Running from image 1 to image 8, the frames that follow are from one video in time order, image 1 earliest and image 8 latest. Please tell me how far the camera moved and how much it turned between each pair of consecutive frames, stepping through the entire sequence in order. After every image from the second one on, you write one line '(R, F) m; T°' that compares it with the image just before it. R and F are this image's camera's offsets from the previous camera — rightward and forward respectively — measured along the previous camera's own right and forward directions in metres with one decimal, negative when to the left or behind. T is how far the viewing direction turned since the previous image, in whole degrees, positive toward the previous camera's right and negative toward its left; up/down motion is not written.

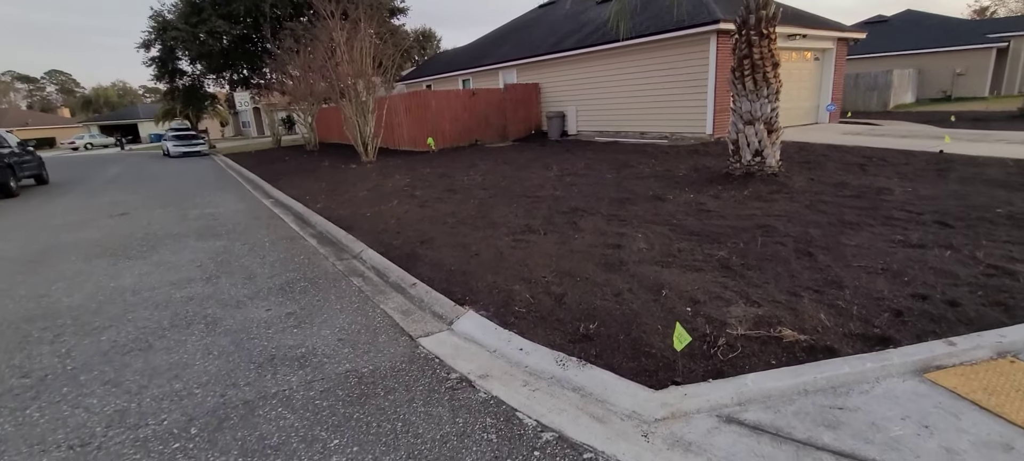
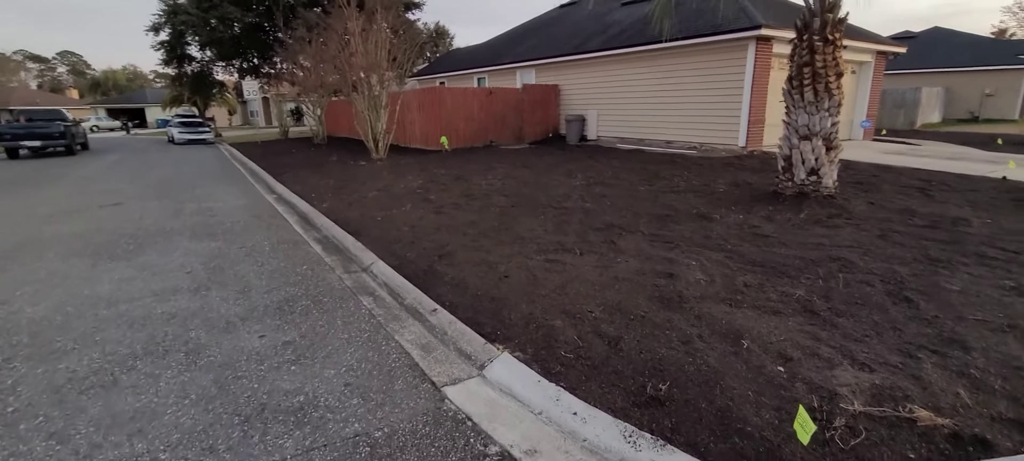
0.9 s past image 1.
(-0.3, +0.6) m; 0°
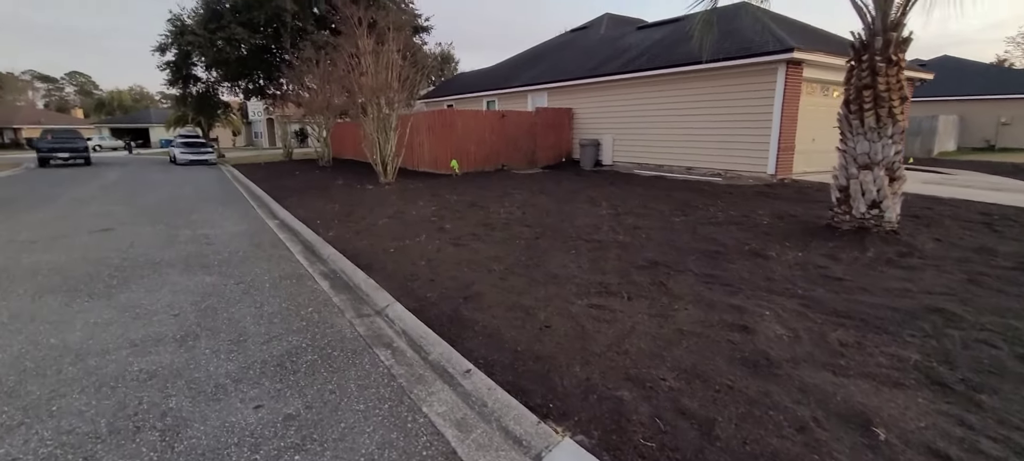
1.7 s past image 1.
(-0.3, +0.6) m; 0°
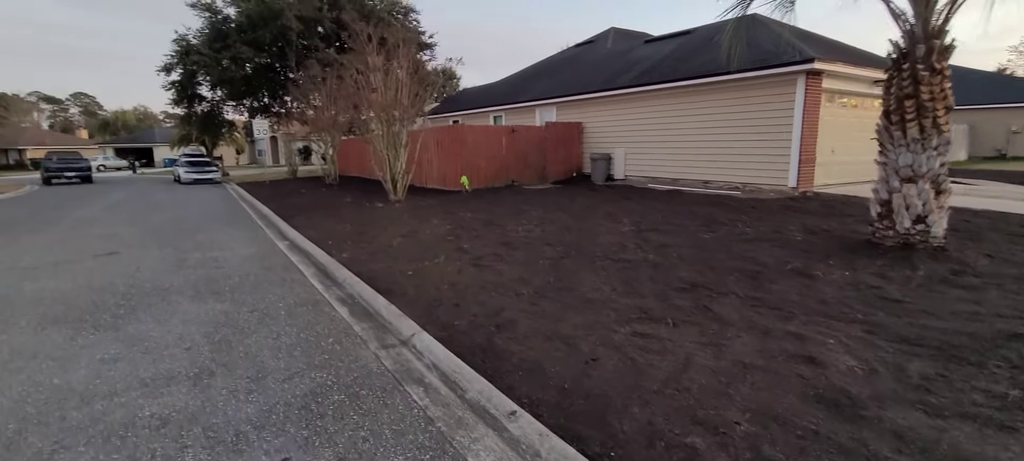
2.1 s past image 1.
(-0.3, +0.3) m; 0°
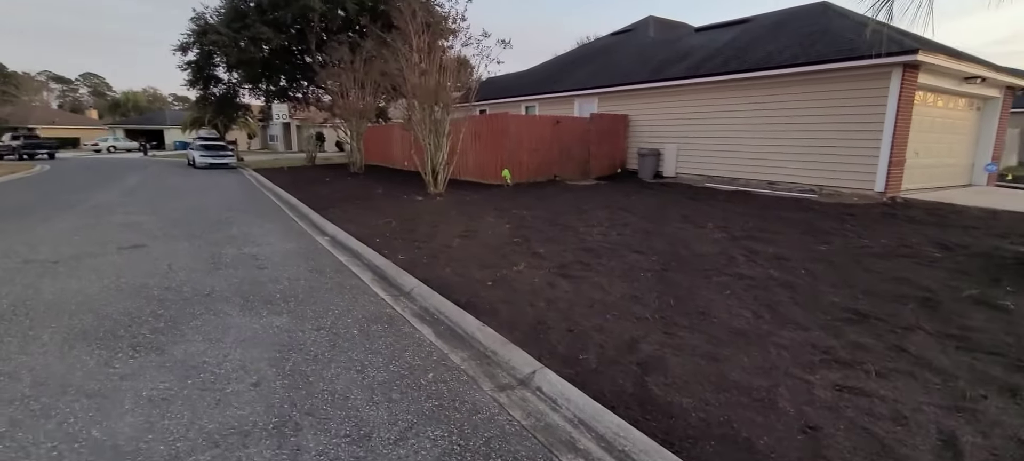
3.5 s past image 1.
(-1.0, +0.8) m; 0°
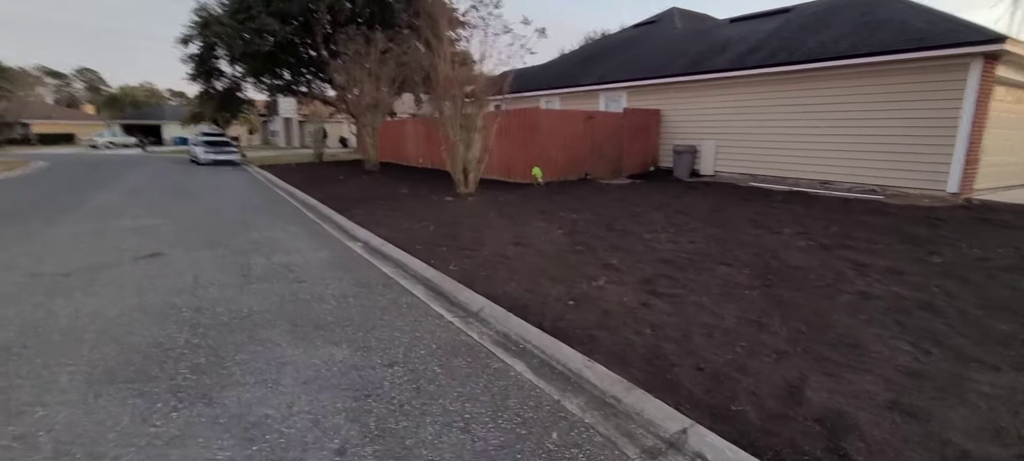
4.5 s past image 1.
(-0.8, +0.7) m; 0°
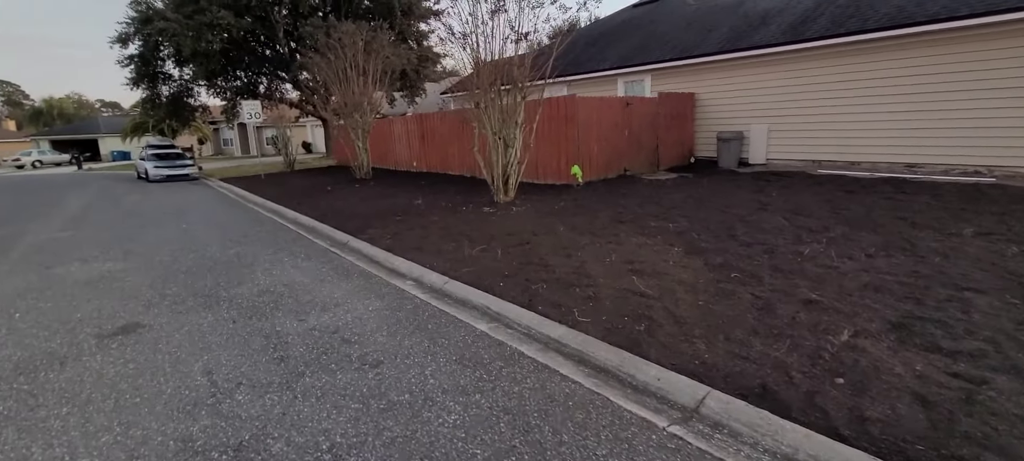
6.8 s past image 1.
(-1.5, +1.7) m; +4°
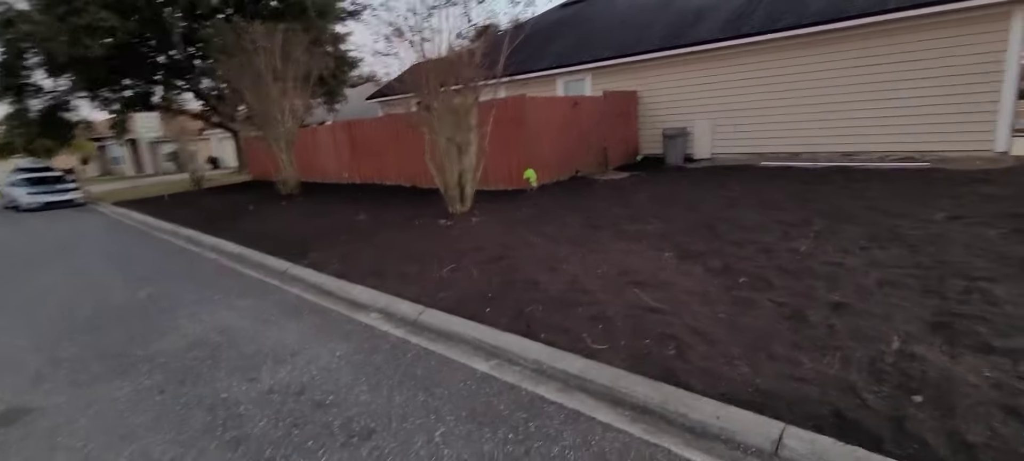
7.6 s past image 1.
(-0.5, +0.6) m; +8°
